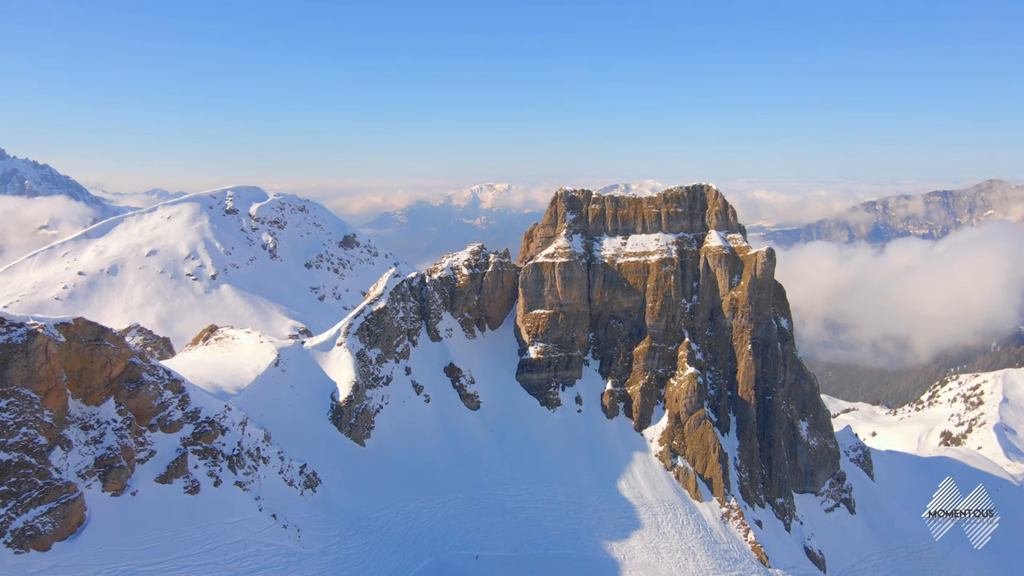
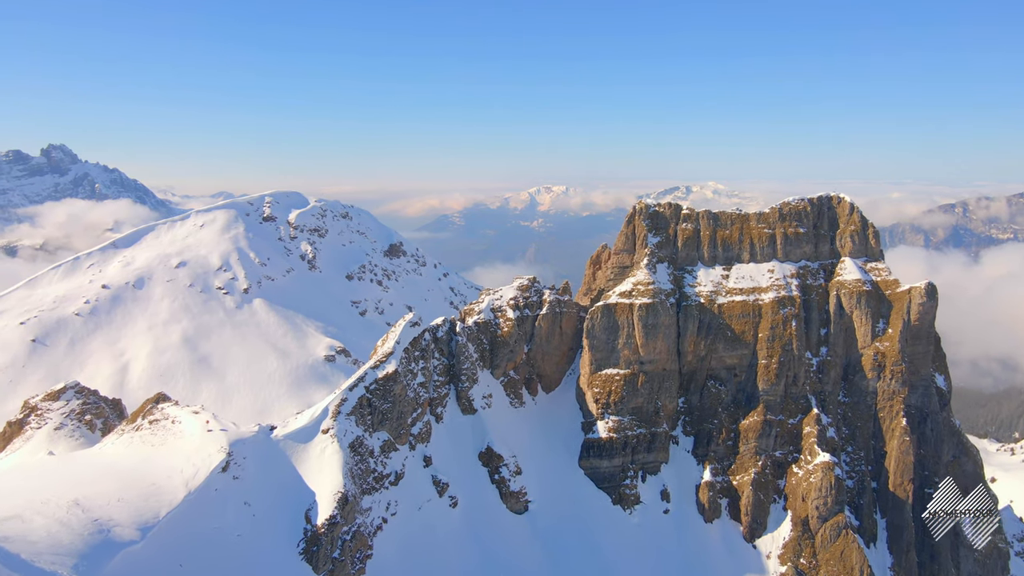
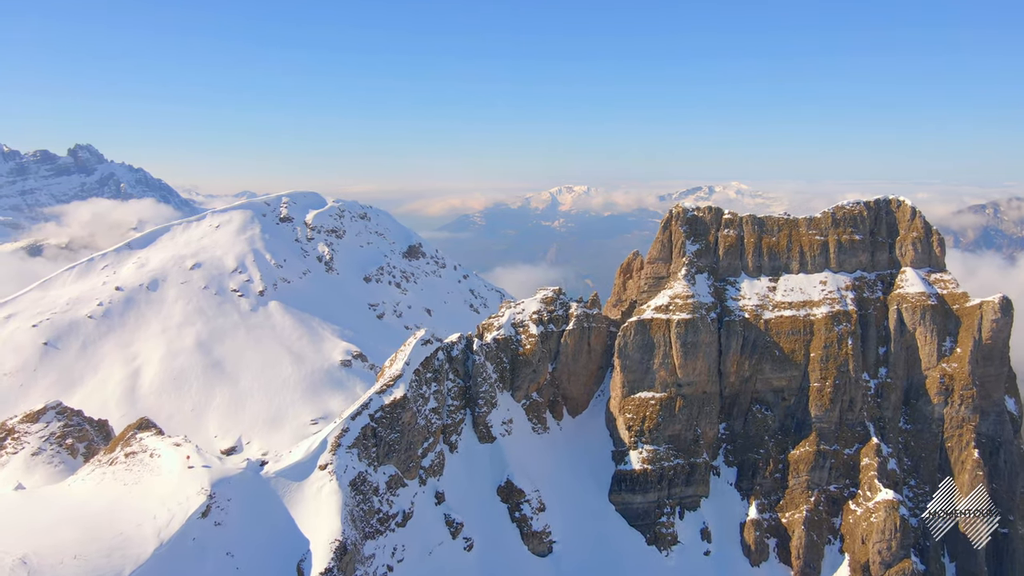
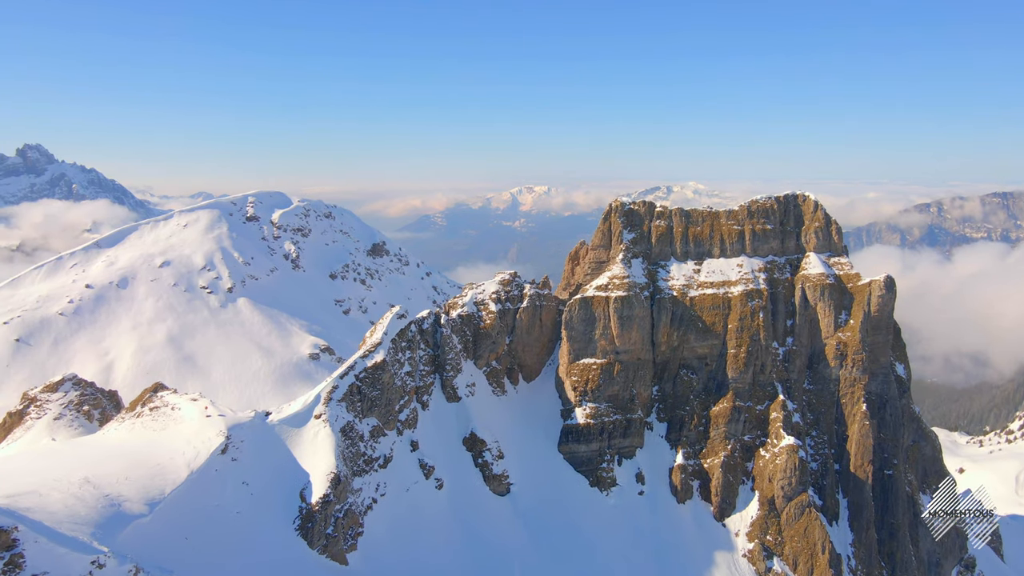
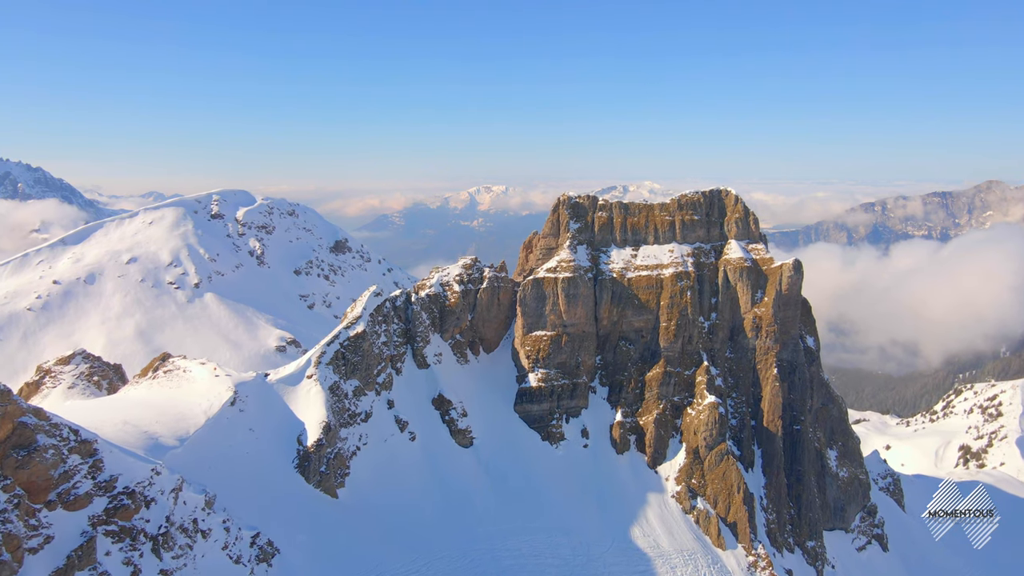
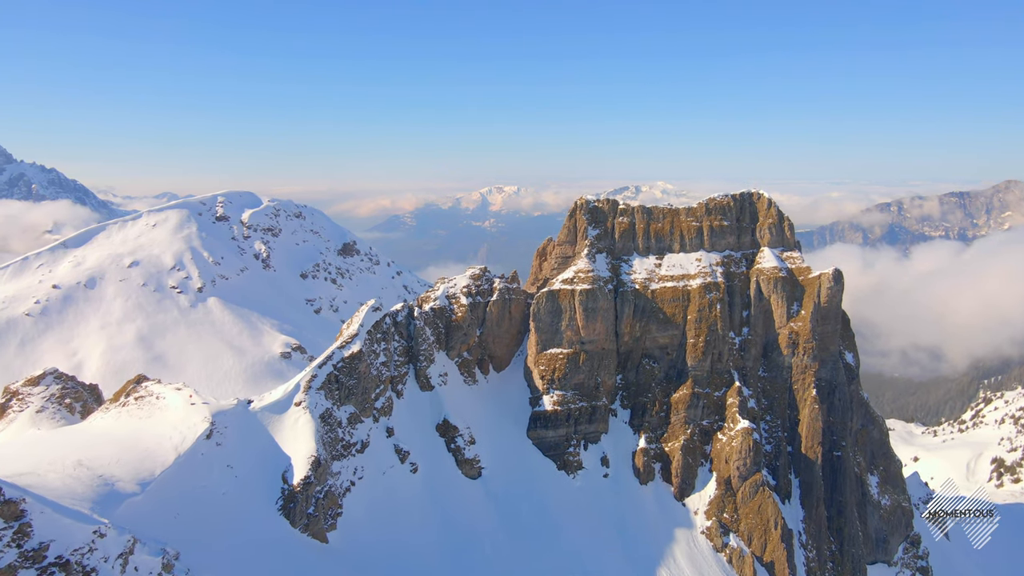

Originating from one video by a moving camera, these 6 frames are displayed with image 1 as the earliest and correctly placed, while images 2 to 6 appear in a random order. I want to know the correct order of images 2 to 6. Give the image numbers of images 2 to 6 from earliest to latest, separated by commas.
5, 6, 4, 2, 3
